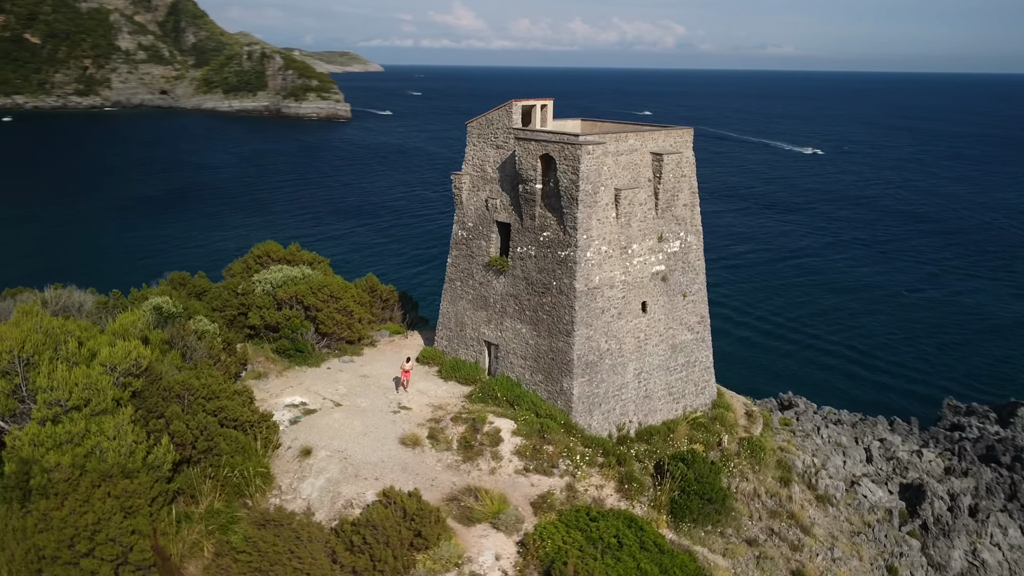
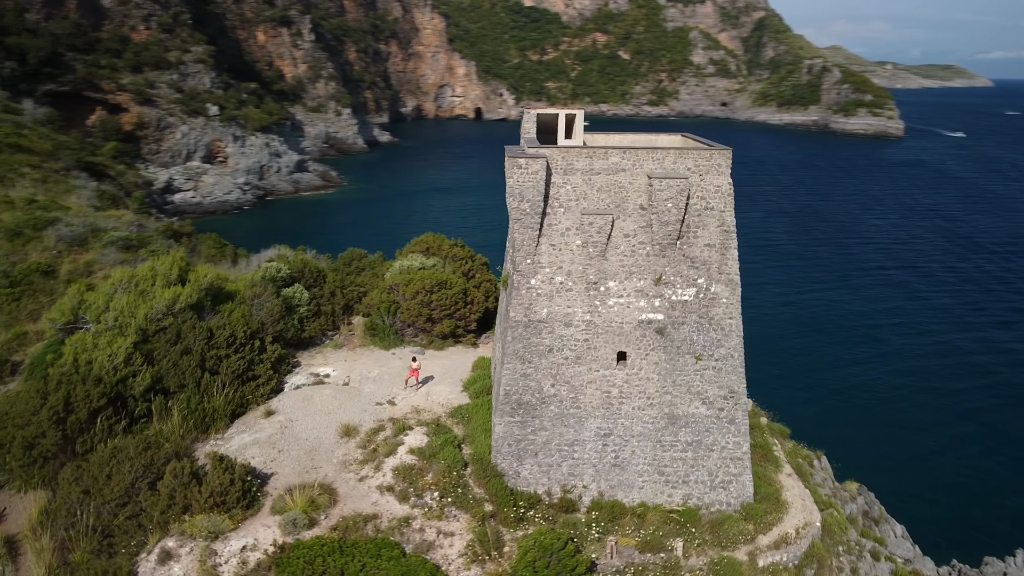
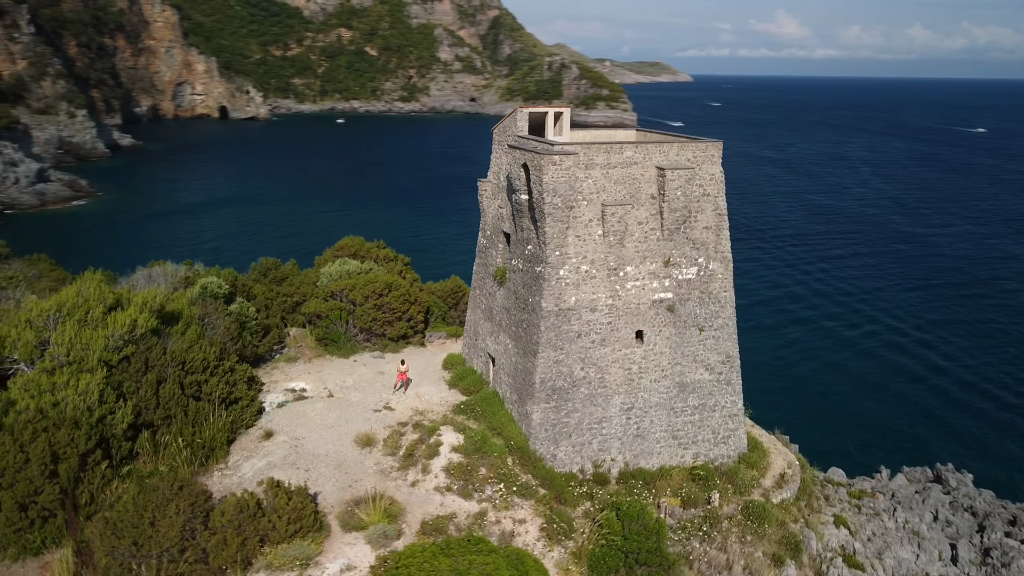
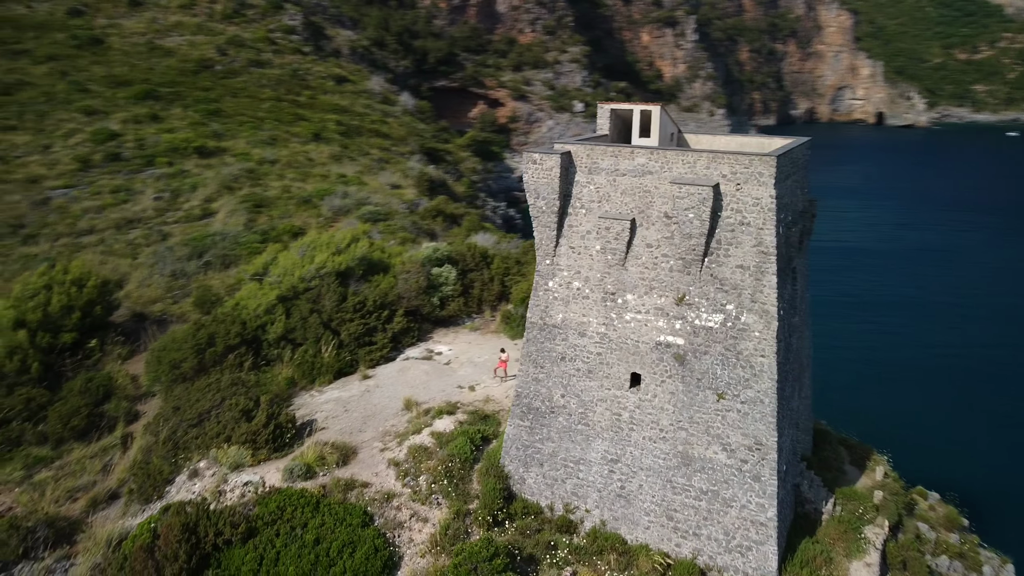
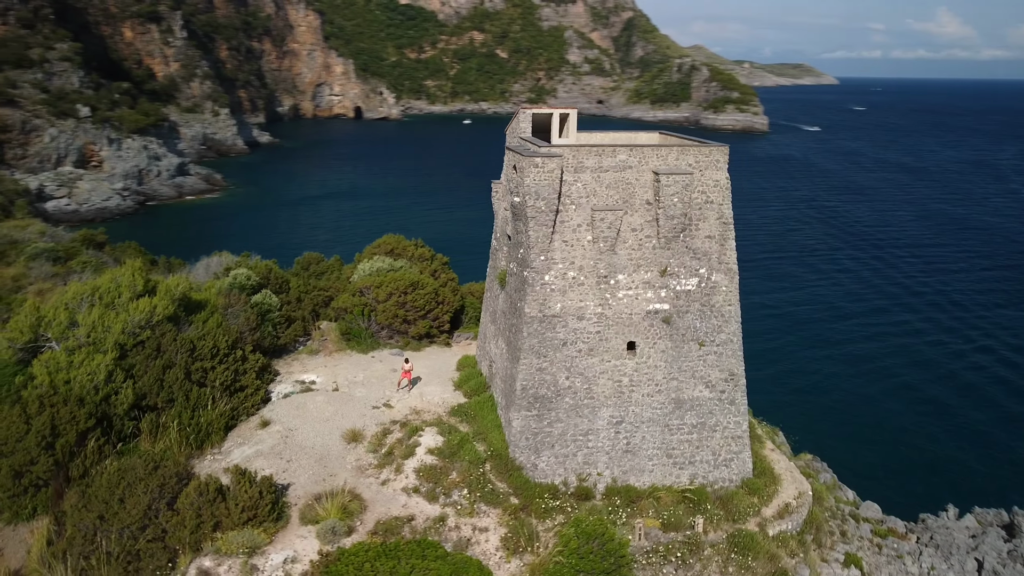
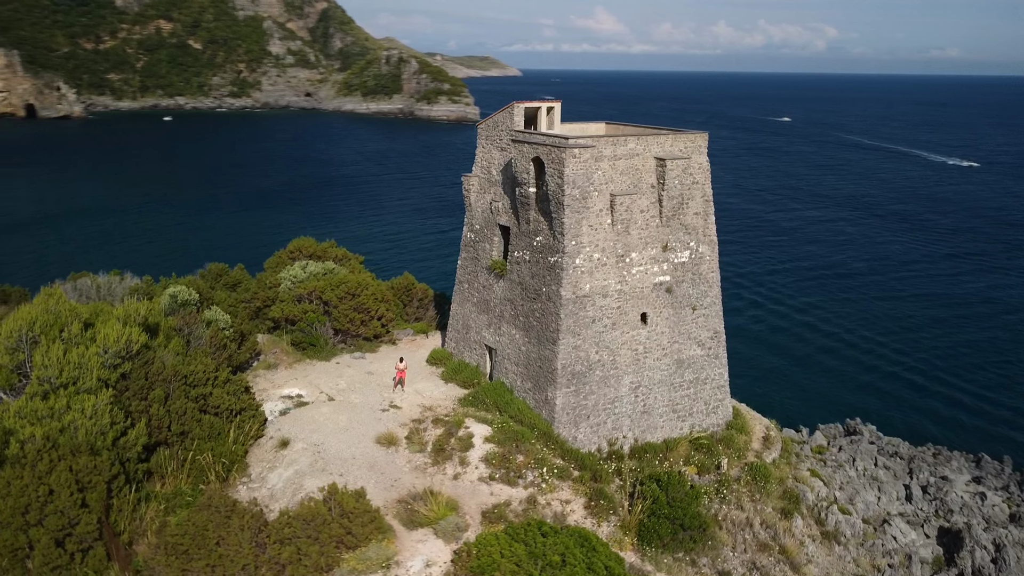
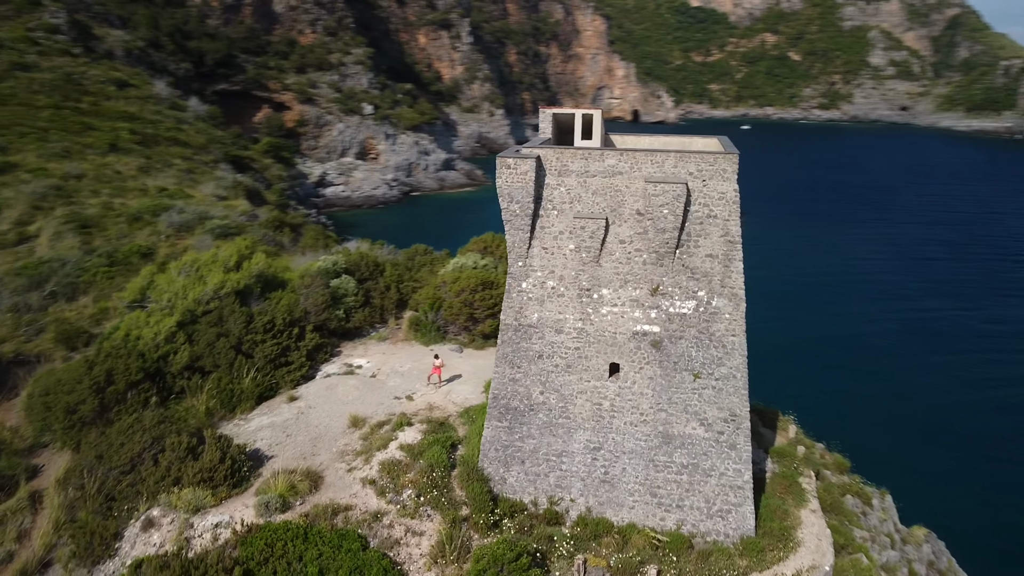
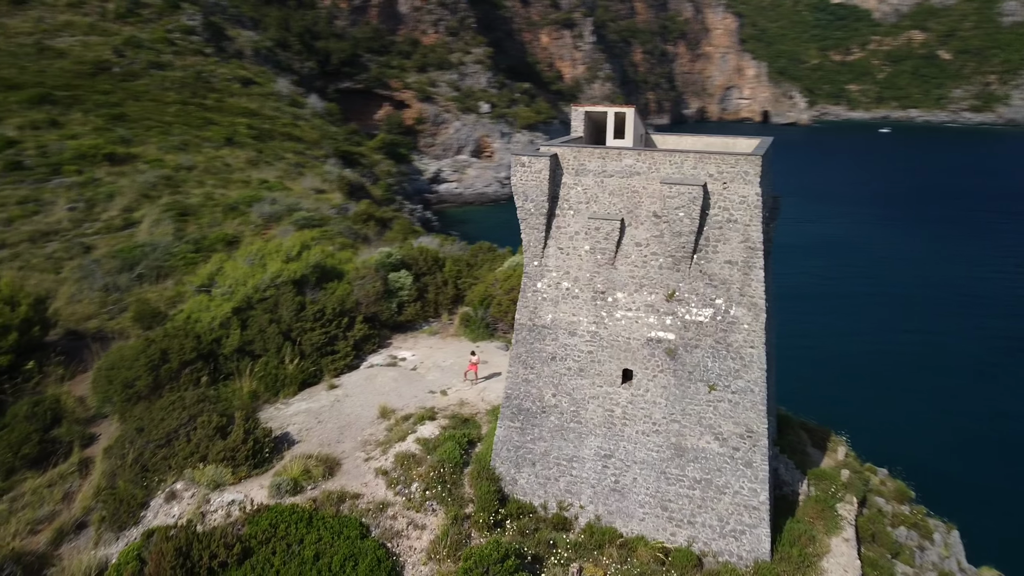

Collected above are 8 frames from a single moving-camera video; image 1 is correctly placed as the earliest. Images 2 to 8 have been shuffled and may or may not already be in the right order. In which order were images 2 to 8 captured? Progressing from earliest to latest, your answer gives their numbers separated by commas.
6, 3, 5, 2, 7, 8, 4
